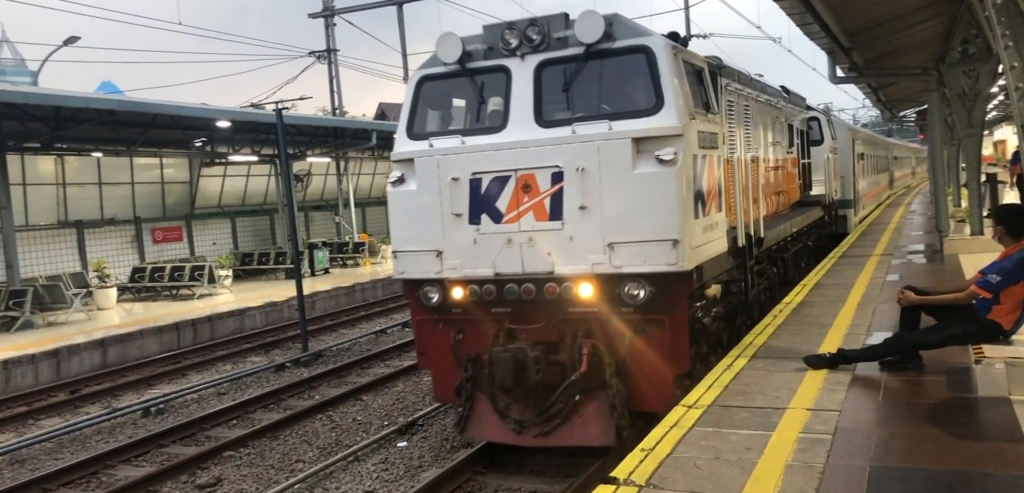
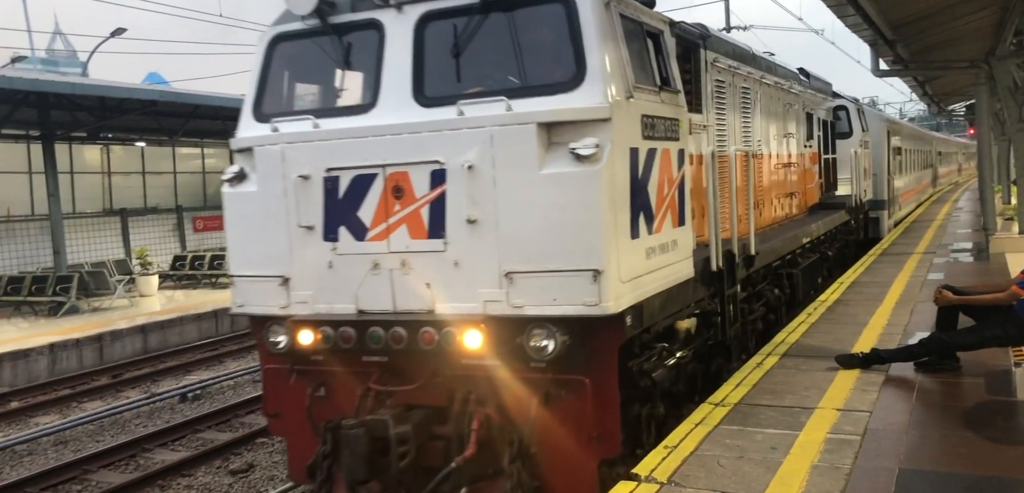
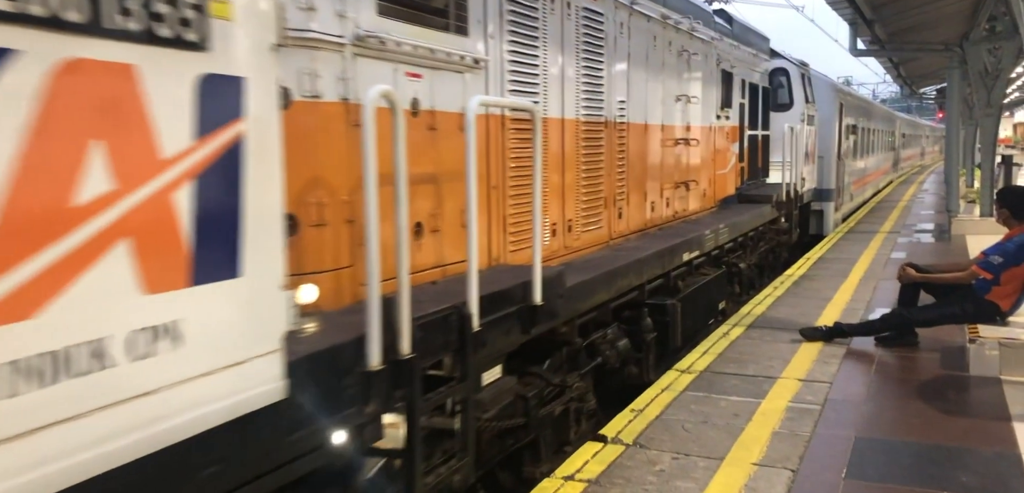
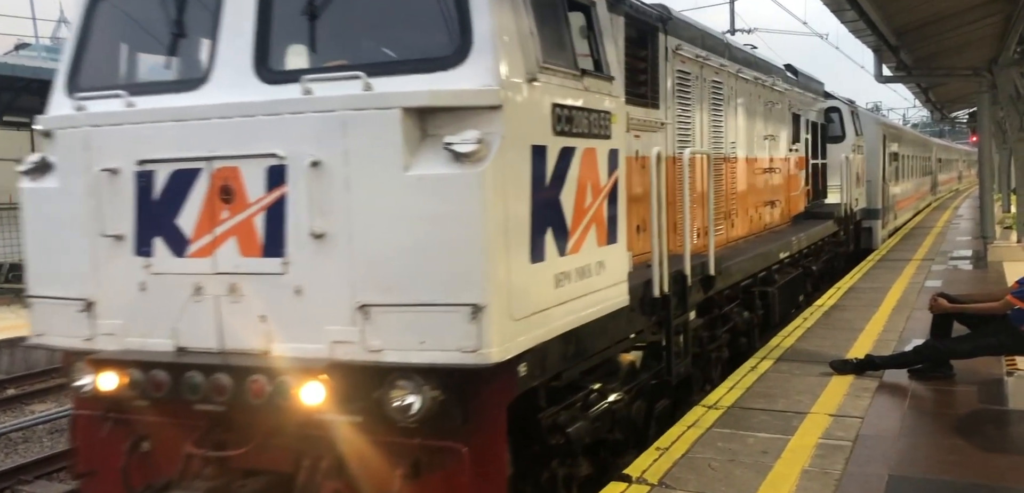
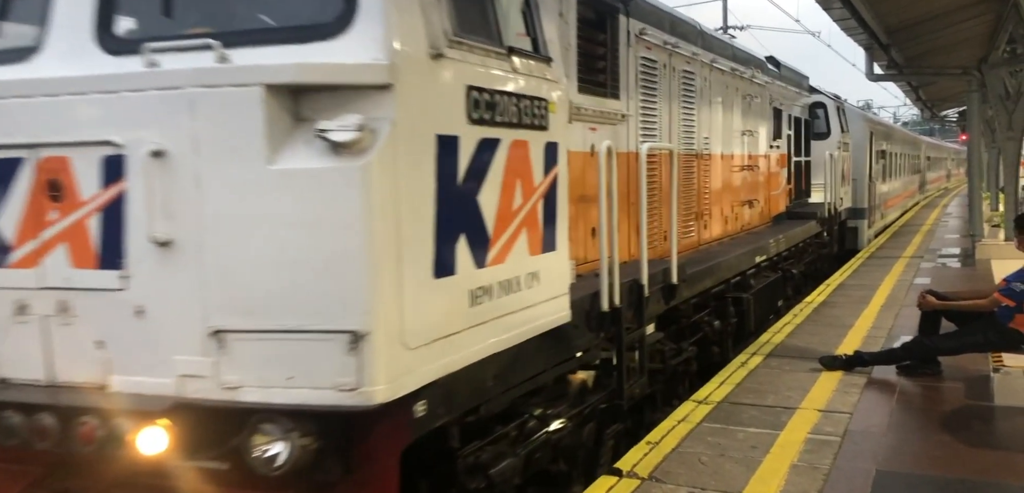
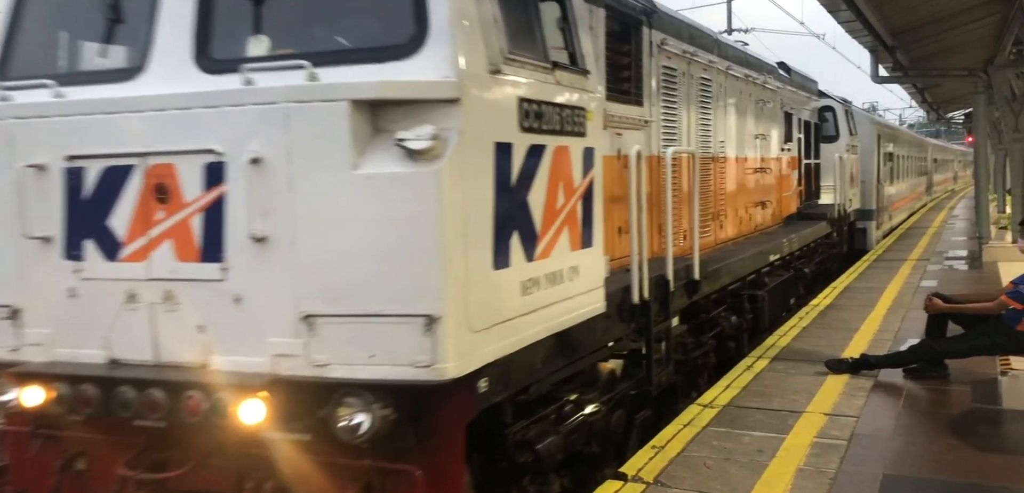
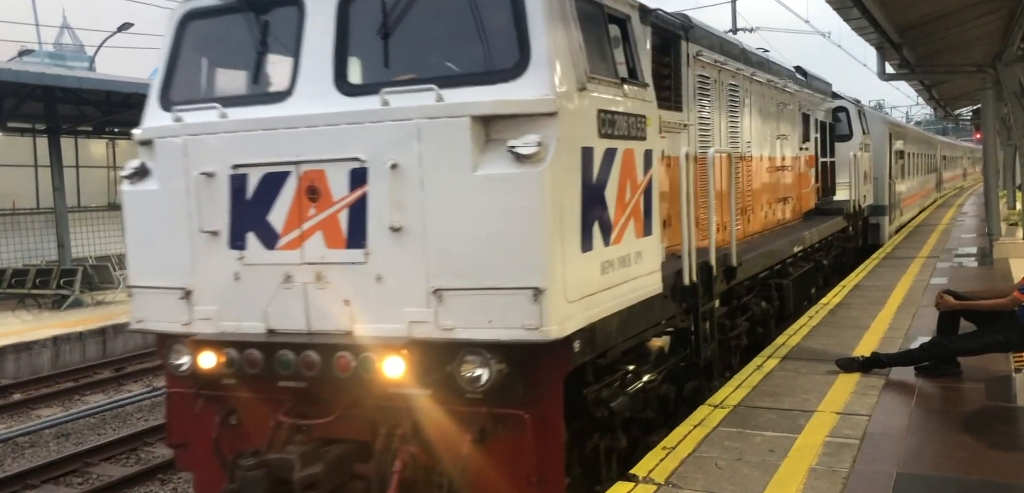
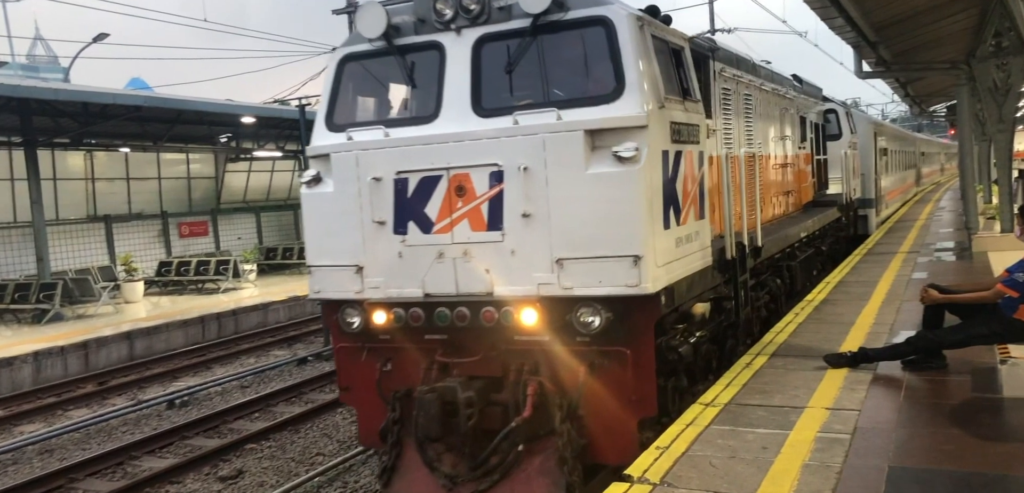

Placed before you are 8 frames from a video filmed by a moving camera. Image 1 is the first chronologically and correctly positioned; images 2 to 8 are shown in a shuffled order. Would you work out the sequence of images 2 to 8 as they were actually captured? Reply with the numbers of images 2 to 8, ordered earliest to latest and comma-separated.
8, 2, 7, 4, 6, 5, 3
